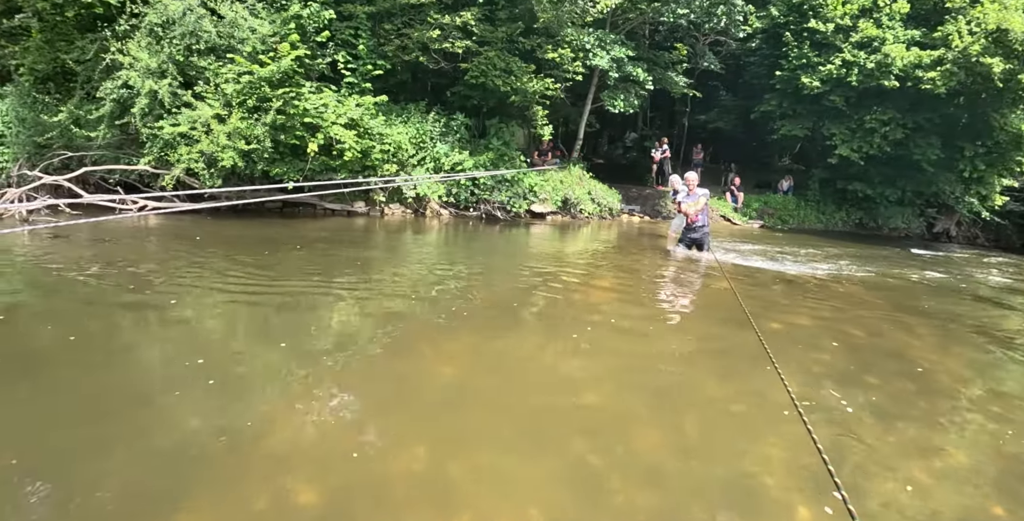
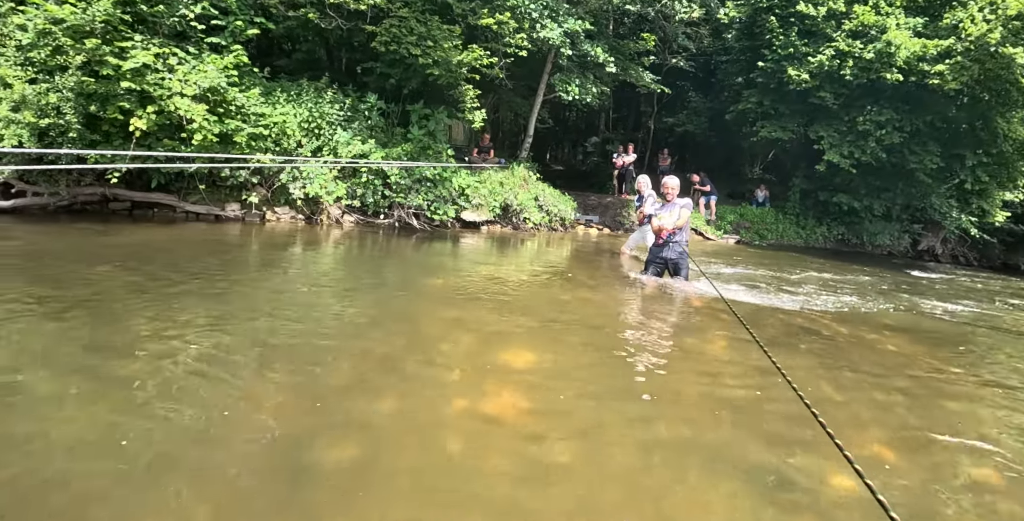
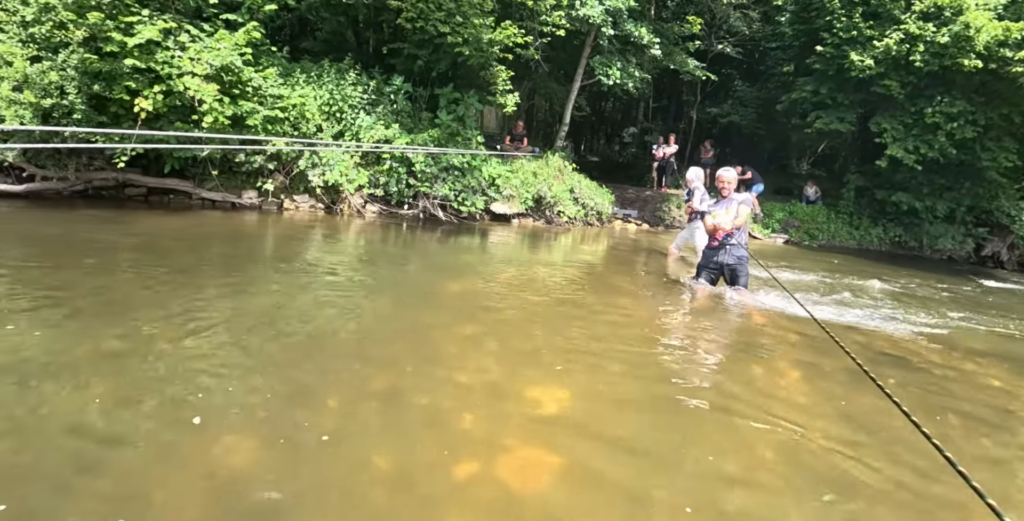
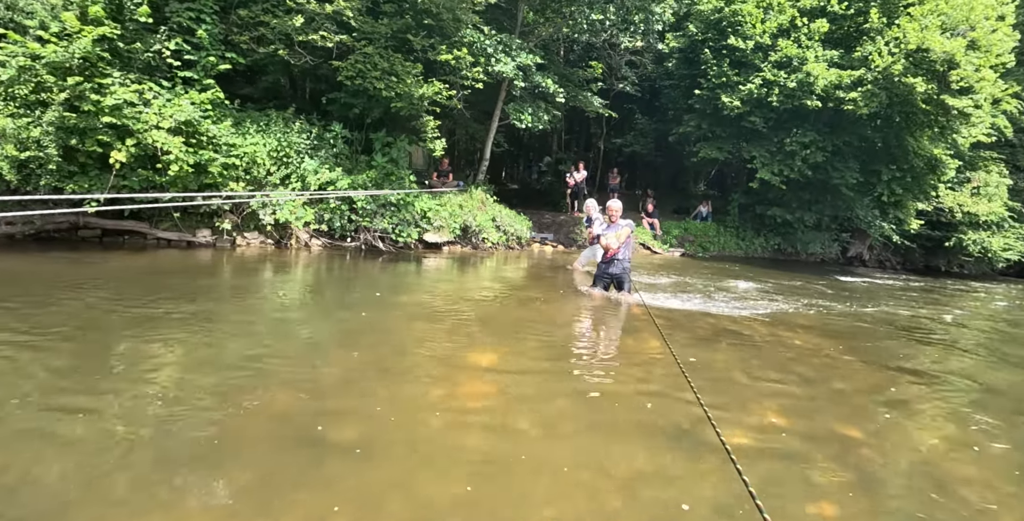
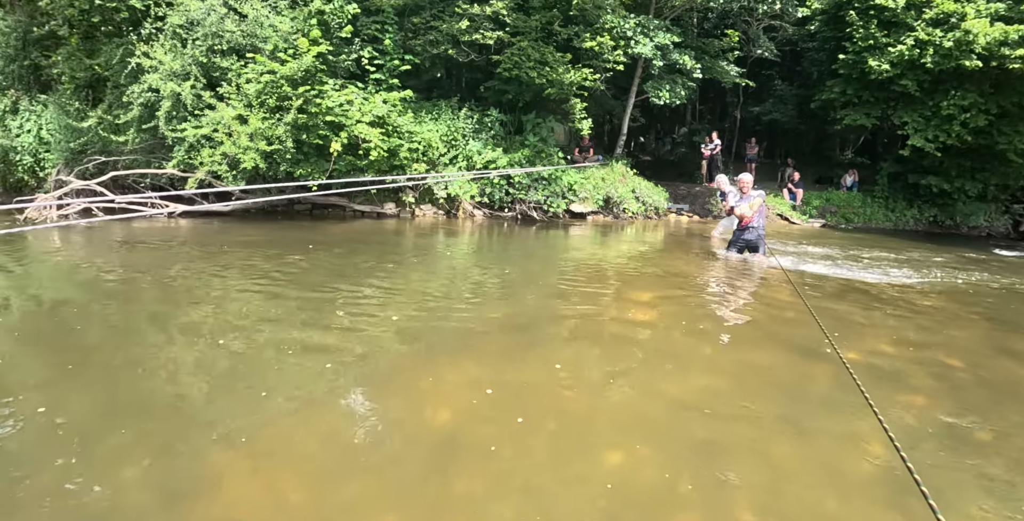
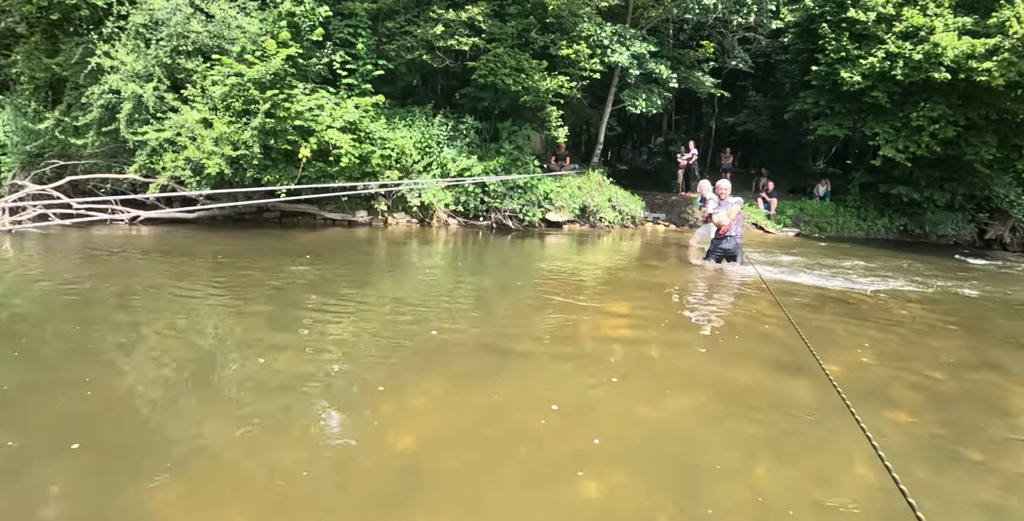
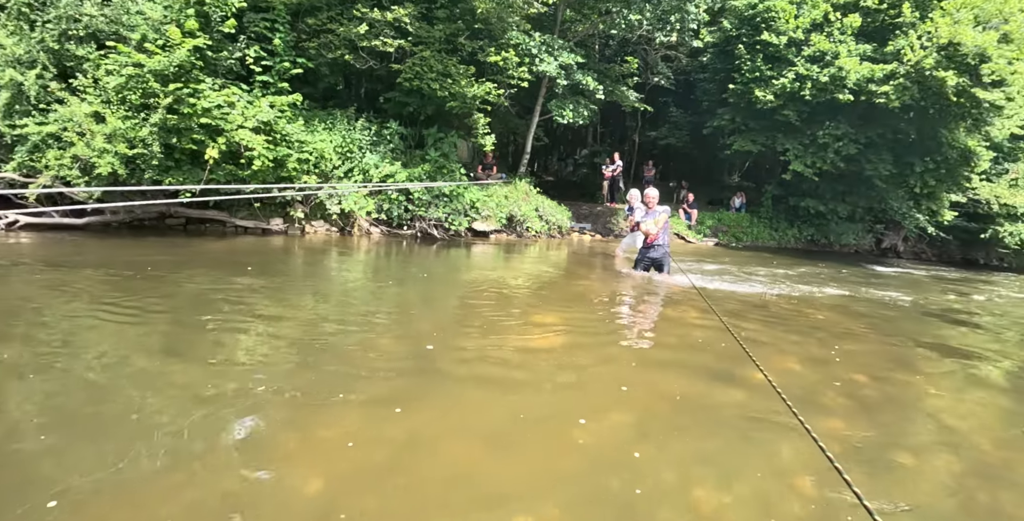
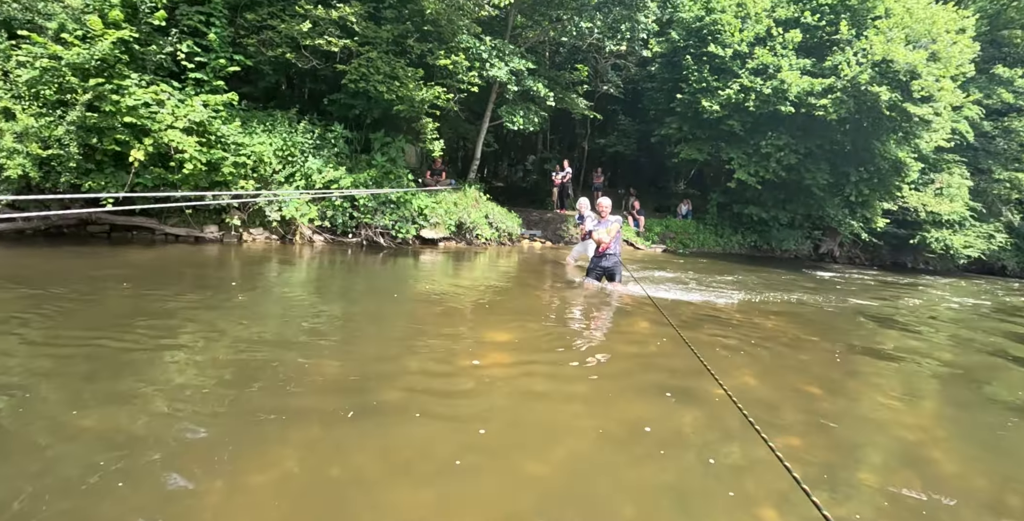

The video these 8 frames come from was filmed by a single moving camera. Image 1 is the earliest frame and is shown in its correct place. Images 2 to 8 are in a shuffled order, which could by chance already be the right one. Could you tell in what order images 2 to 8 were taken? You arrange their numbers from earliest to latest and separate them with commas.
5, 6, 7, 8, 4, 2, 3
